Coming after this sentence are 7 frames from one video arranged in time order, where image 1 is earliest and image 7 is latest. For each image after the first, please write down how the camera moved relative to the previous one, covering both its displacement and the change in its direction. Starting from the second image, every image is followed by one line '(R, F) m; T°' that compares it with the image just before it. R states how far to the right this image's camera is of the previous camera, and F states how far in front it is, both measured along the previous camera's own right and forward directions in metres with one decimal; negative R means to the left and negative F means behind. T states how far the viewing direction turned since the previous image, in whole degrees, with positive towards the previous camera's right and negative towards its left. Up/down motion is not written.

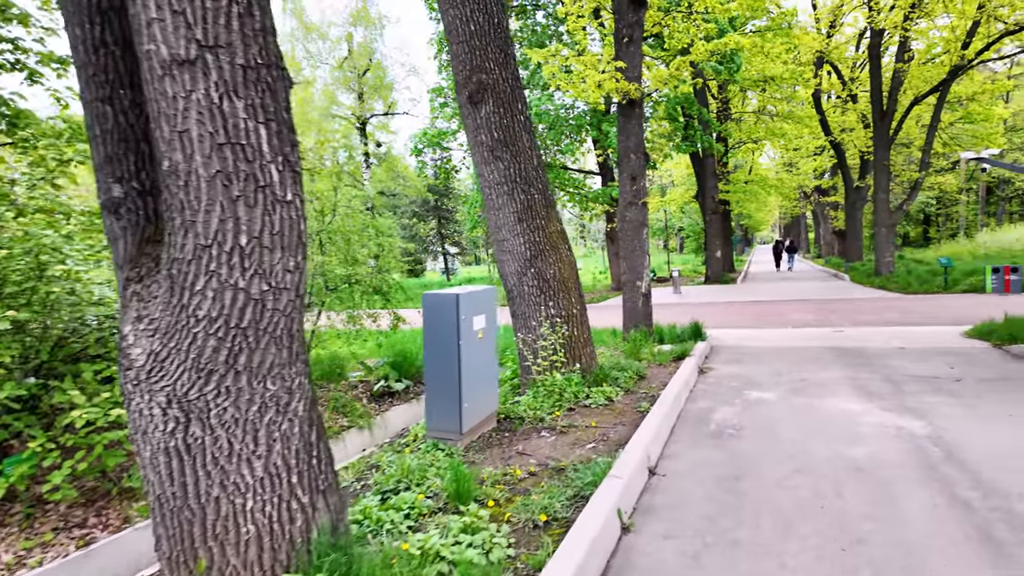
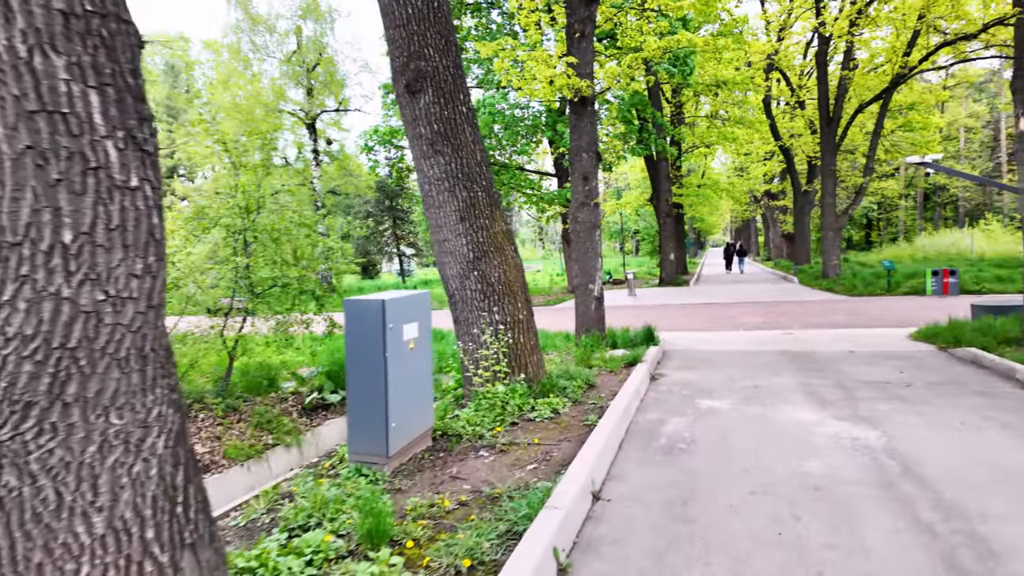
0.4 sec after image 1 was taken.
(+0.2, +0.4) m; +4°
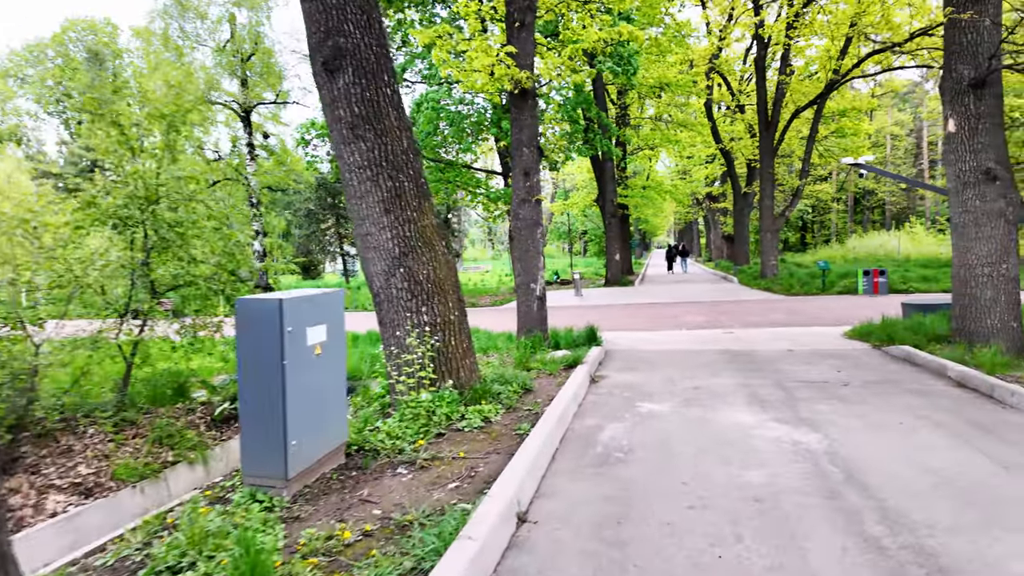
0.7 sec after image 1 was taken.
(+0.2, +0.4) m; +5°
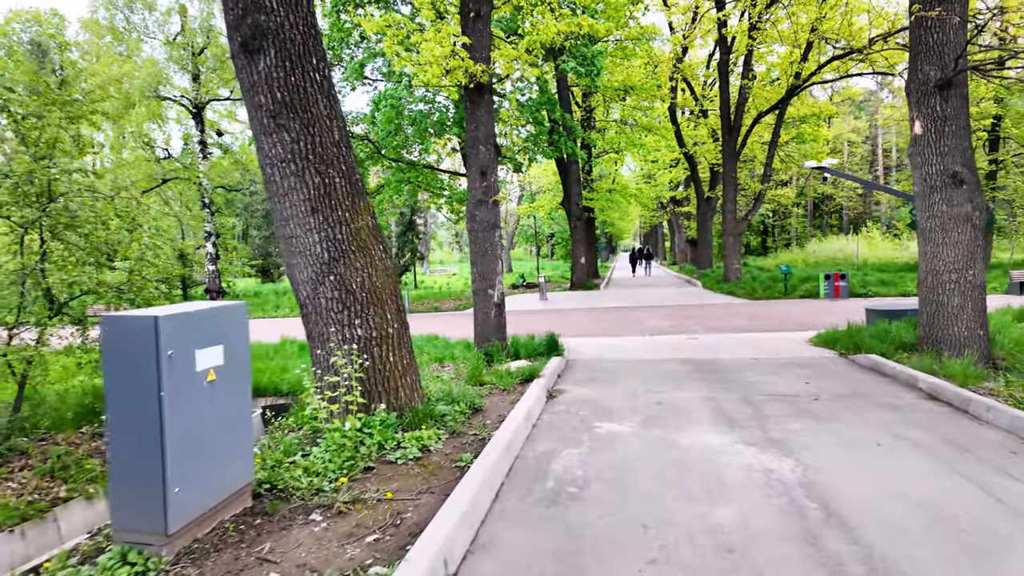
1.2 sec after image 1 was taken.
(+0.2, +0.5) m; +3°
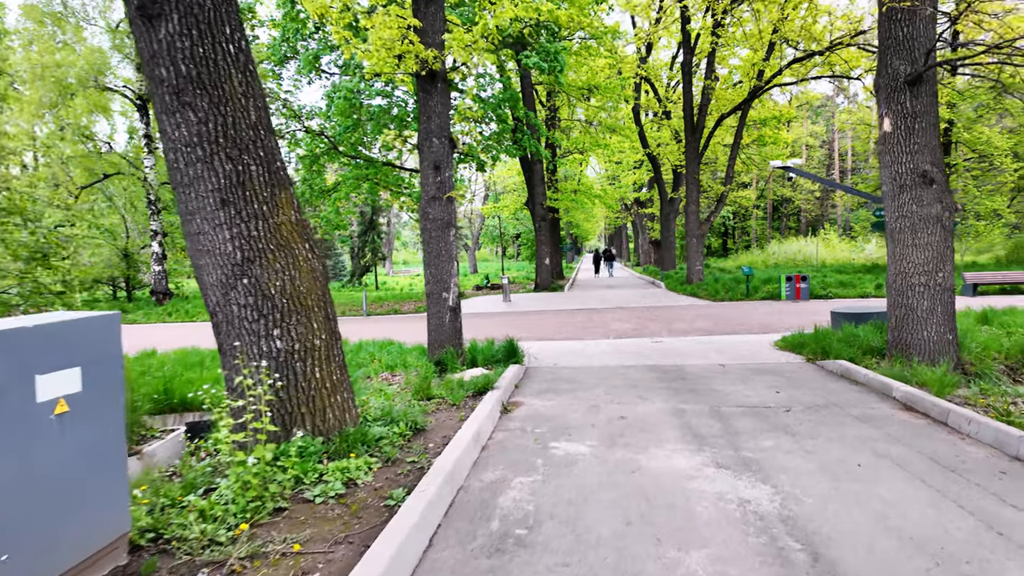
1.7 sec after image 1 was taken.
(+0.1, +0.5) m; +3°
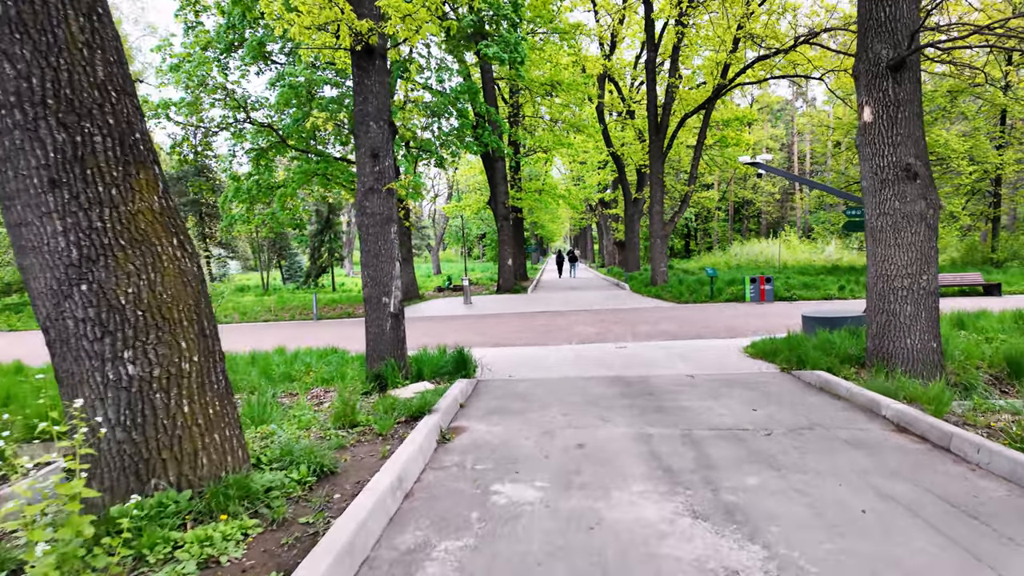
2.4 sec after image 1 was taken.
(+0.2, +0.7) m; +3°
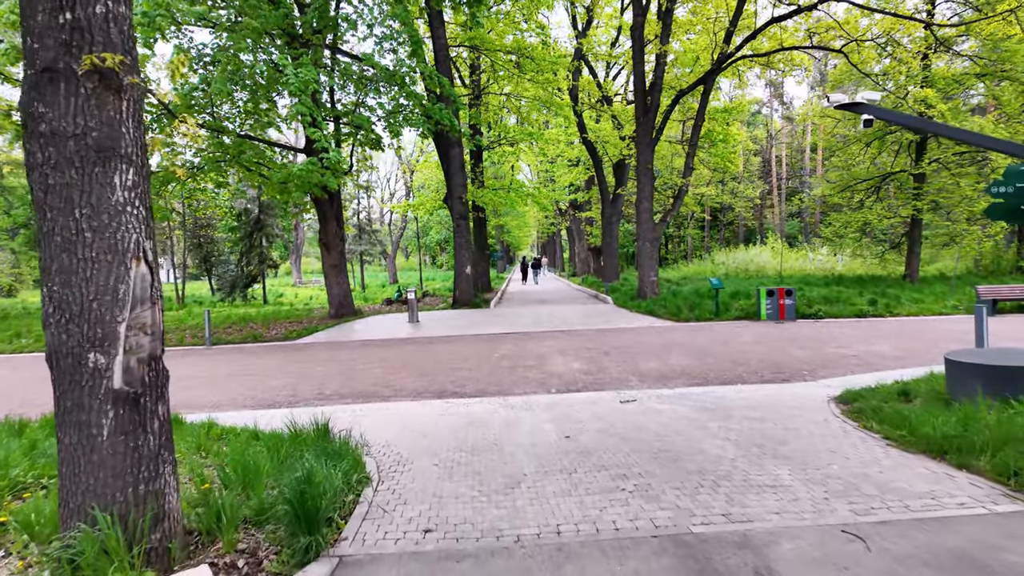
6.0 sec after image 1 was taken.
(+0.2, +3.7) m; +3°
